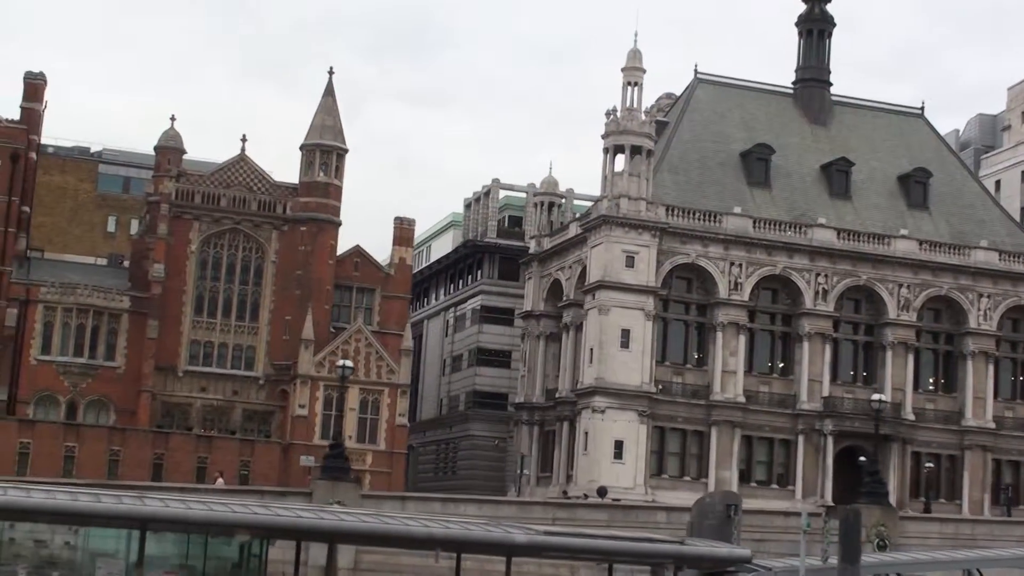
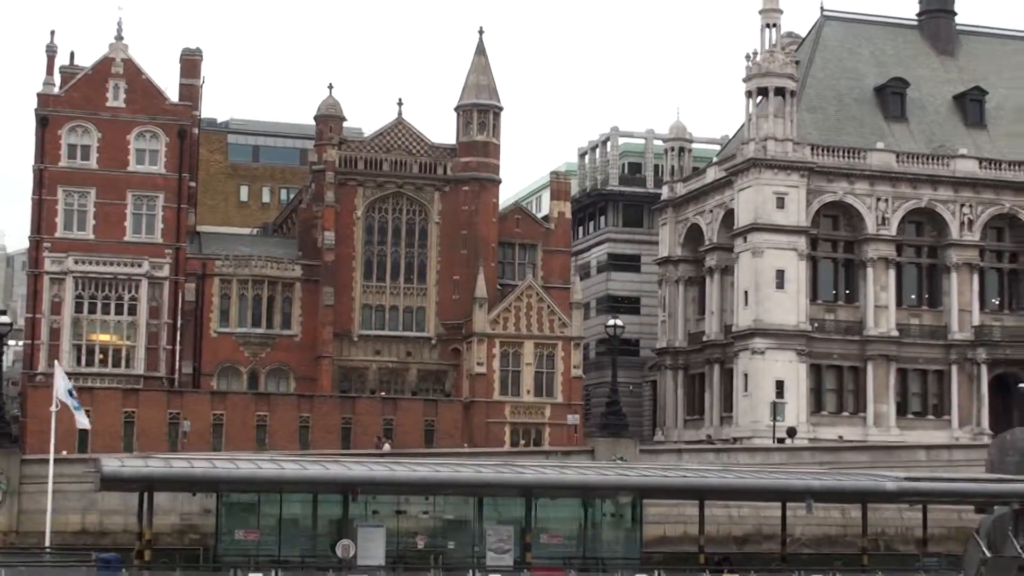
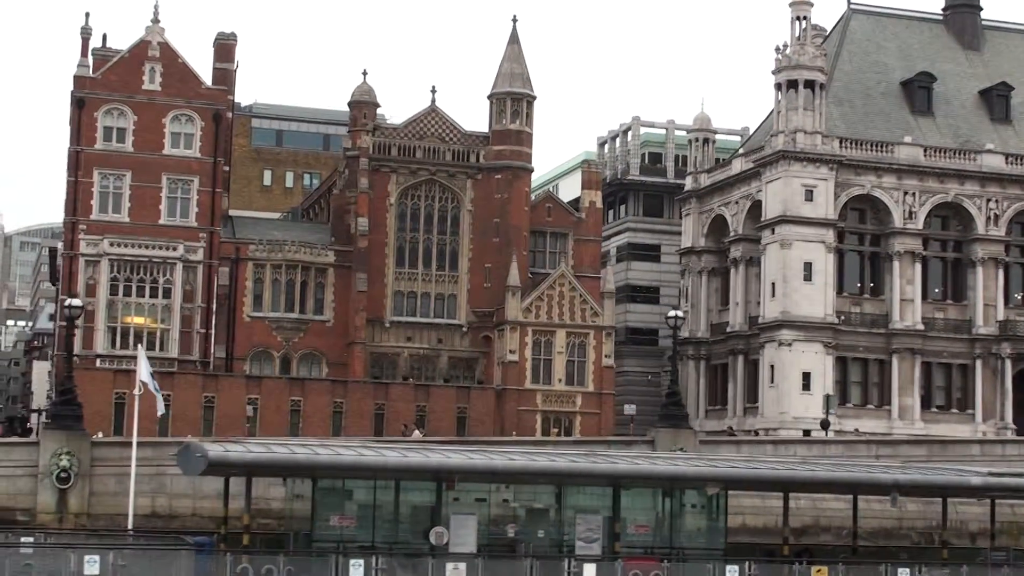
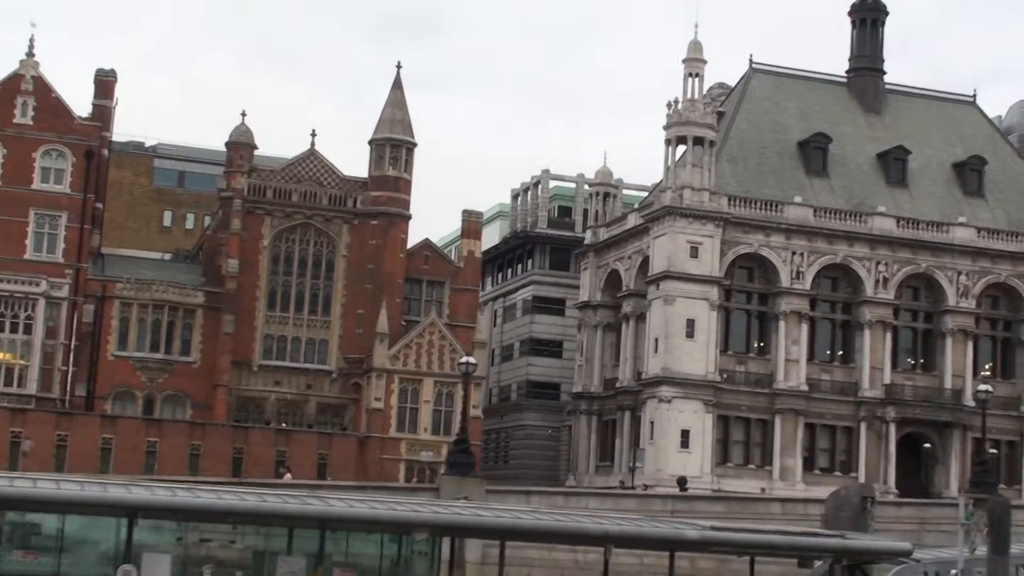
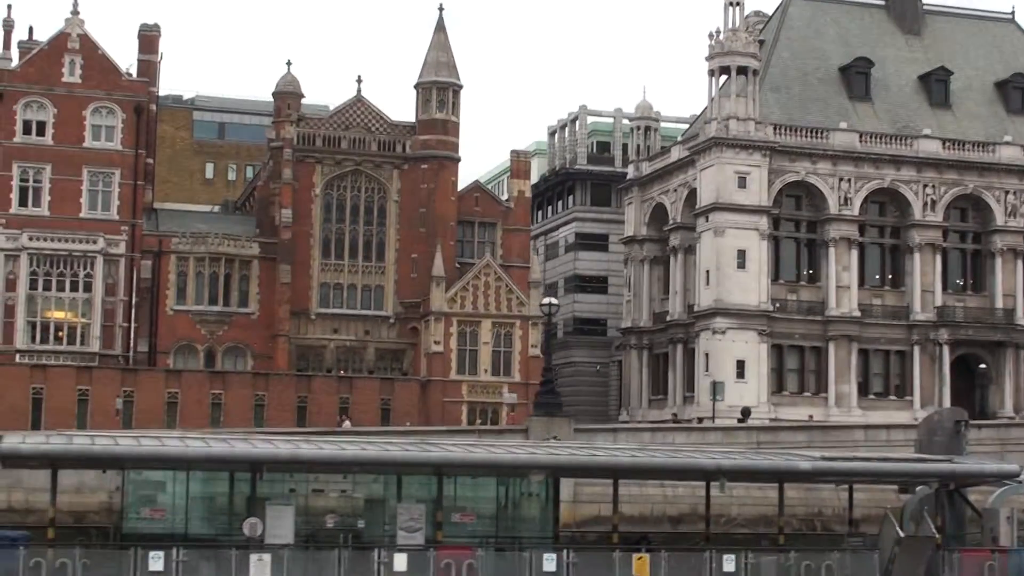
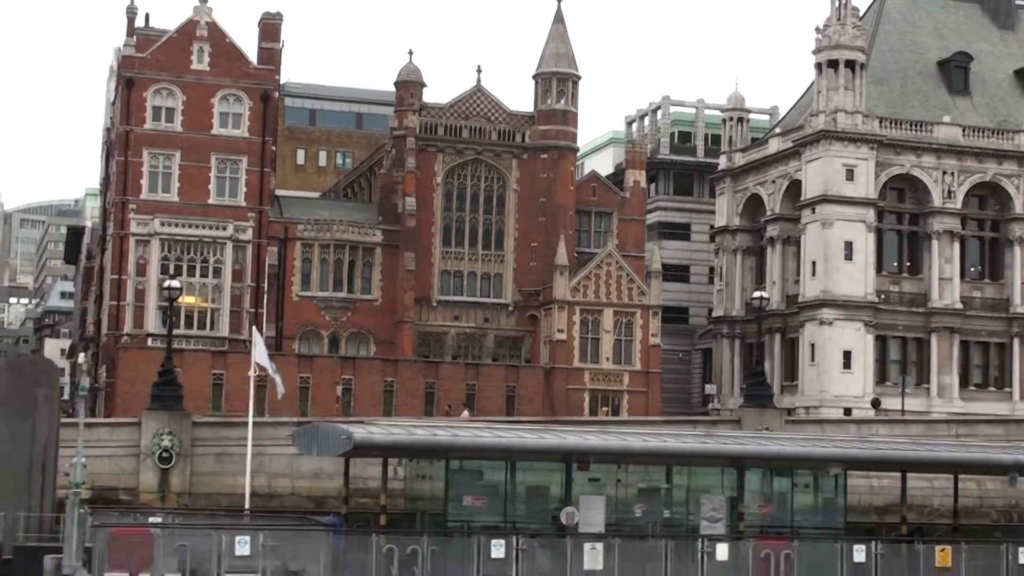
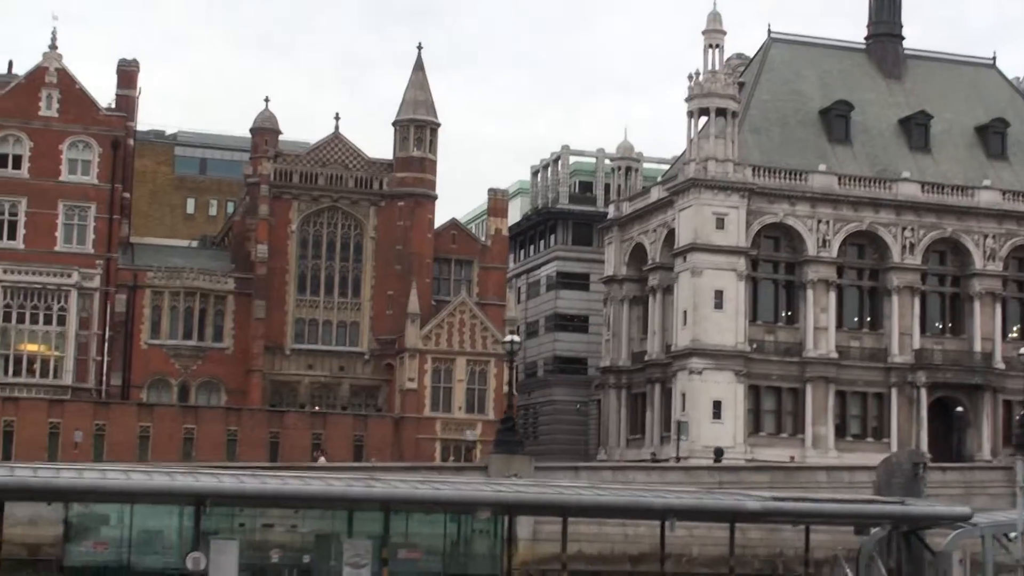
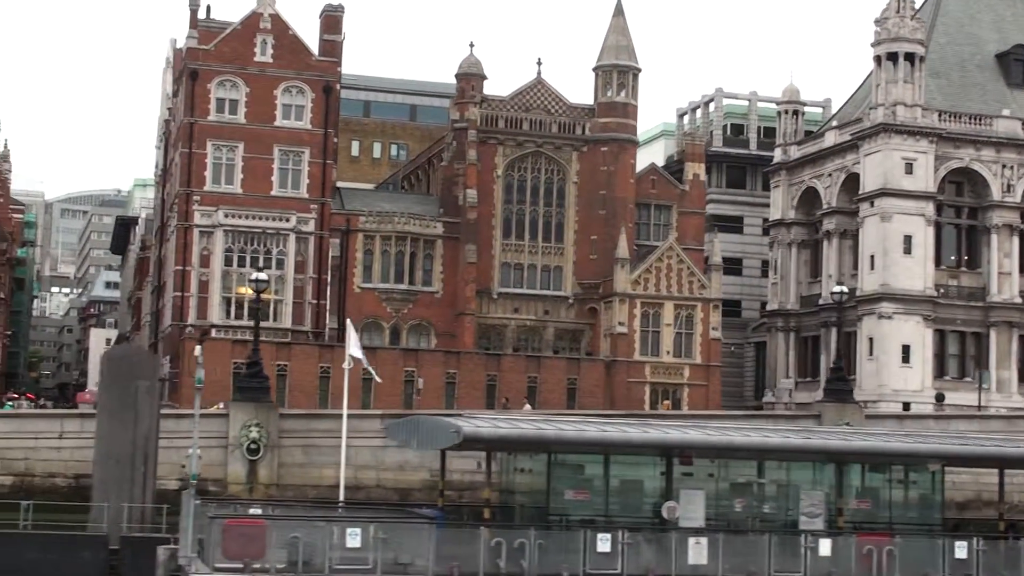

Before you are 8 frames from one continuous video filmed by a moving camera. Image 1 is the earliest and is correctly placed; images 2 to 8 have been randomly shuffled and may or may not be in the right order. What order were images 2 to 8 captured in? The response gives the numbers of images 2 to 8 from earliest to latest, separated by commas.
4, 7, 5, 2, 3, 6, 8
